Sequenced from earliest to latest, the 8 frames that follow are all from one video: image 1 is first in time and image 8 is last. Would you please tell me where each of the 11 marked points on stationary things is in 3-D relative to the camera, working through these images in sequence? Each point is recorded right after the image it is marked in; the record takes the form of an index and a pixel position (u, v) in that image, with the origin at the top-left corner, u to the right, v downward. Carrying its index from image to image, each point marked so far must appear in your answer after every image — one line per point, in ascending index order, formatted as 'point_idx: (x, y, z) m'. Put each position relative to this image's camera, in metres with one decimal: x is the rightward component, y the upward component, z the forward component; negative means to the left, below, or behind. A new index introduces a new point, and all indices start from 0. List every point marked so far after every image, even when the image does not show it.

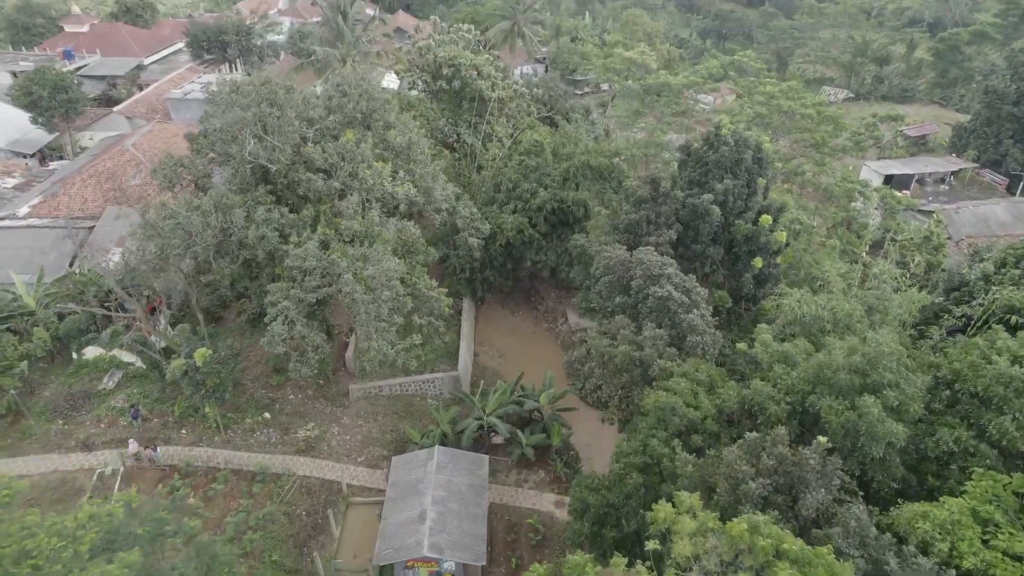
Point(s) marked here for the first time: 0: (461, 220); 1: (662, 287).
0: (-1.2, +1.5, +14.8) m
1: (+2.1, 0.0, +9.4) m
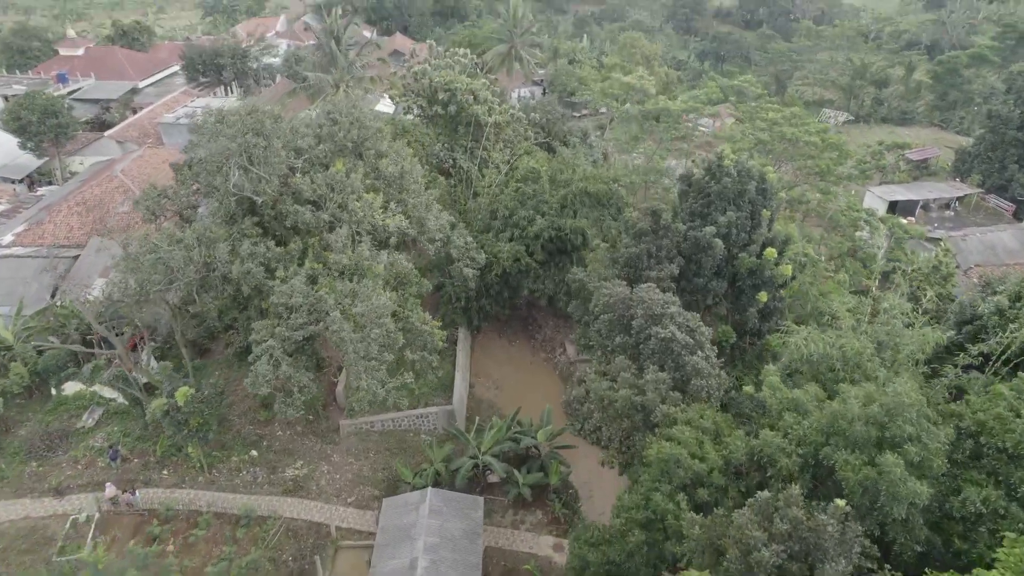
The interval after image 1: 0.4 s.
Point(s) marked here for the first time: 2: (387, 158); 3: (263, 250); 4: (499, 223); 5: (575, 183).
0: (-1.2, +0.8, +14.4) m
1: (+2.1, -0.5, +9.0) m
2: (-2.4, +2.5, +12.7) m
3: (-4.0, +0.6, +10.5) m
4: (-0.3, +1.6, +16.7) m
5: (+1.6, +2.7, +16.7) m
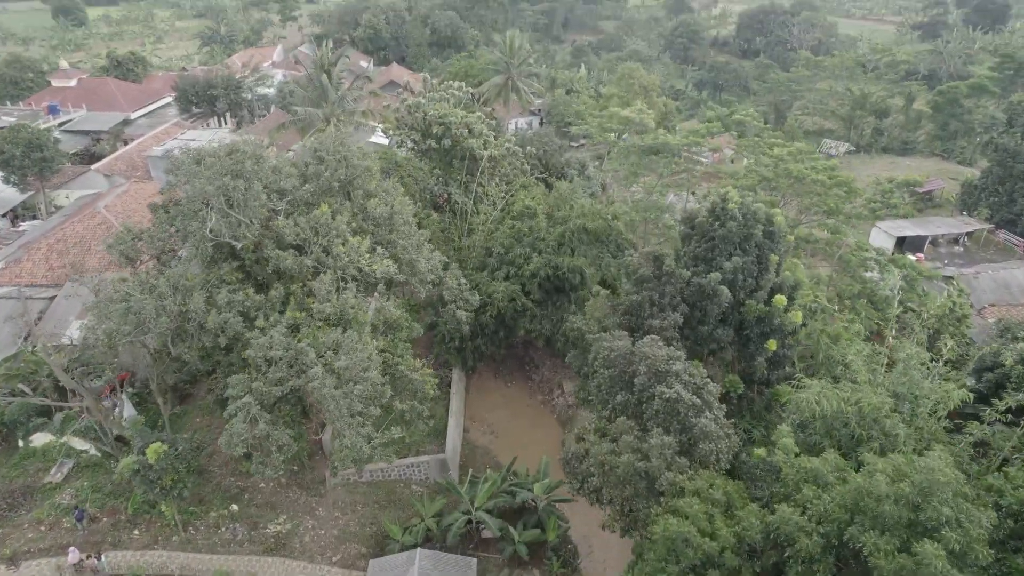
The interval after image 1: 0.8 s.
0: (-1.3, -0.1, +13.8) m
1: (+2.0, -1.2, +8.3) m
2: (-2.5, +1.6, +12.1) m
3: (-4.1, -0.1, +9.9) m
4: (-0.4, +0.7, +16.1) m
5: (+1.5, +1.7, +16.2) m
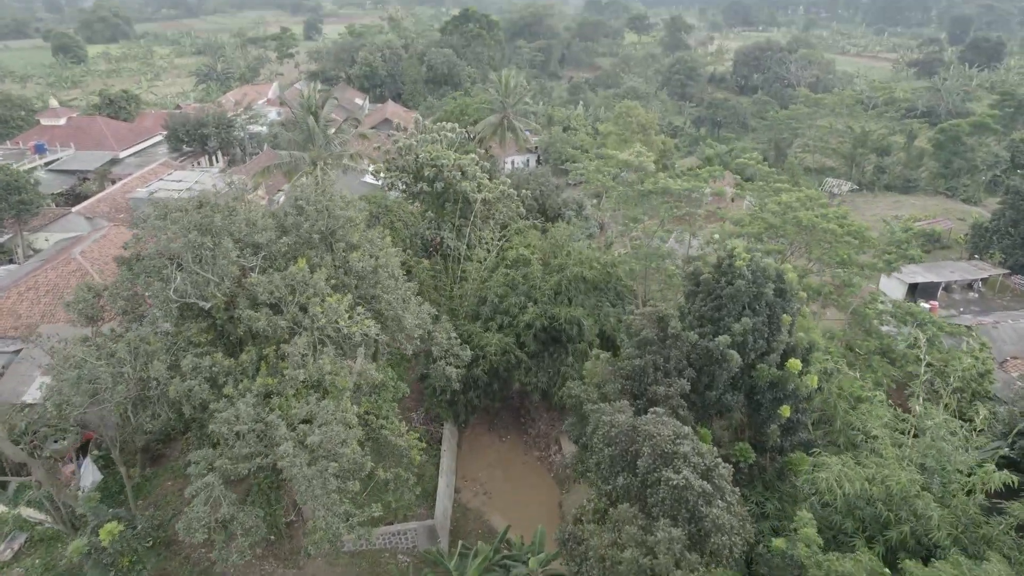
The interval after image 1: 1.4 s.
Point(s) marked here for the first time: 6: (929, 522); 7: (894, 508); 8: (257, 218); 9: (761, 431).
0: (-1.5, -1.1, +13.0) m
1: (+1.9, -2.0, +7.4) m
2: (-2.6, +0.6, +11.4) m
3: (-4.2, -1.0, +9.1) m
4: (-0.6, -0.5, +15.3) m
5: (+1.4, +0.5, +15.4) m
6: (+5.1, -2.9, +8.1) m
7: (+4.8, -2.8, +8.3) m
8: (-4.0, +1.1, +10.4) m
9: (+3.8, -2.2, +9.9) m
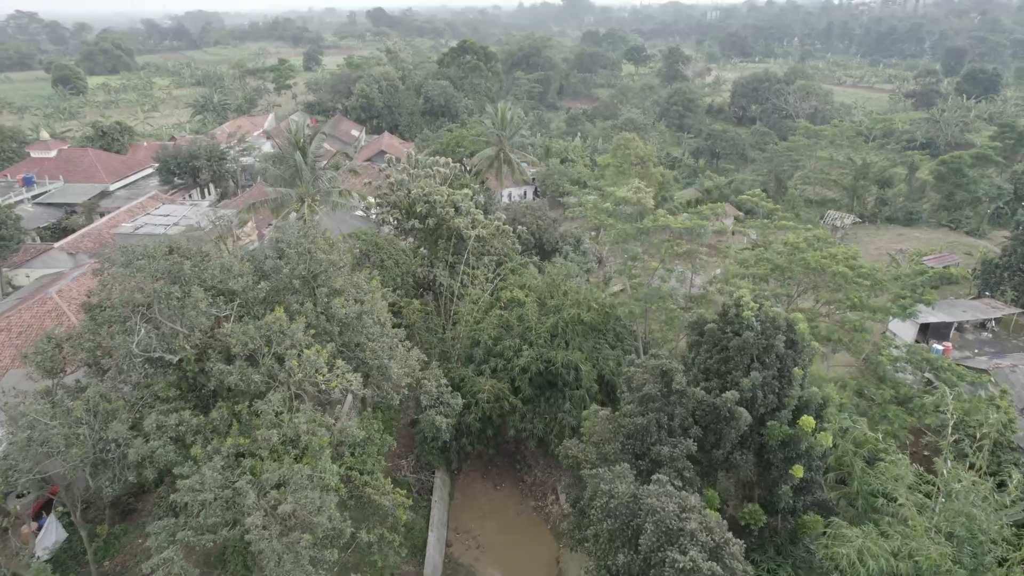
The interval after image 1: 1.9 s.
0: (-1.6, -2.0, +12.3) m
1: (+1.7, -2.7, +6.7) m
2: (-2.8, -0.1, +10.8) m
3: (-4.3, -1.7, +8.4) m
4: (-0.7, -1.5, +14.6) m
5: (+1.2, -0.4, +14.8) m
6: (+5.0, -3.5, +7.3) m
7: (+4.7, -3.4, +7.6) m
8: (-4.1, +0.4, +9.7) m
9: (+3.6, -2.9, +9.2) m
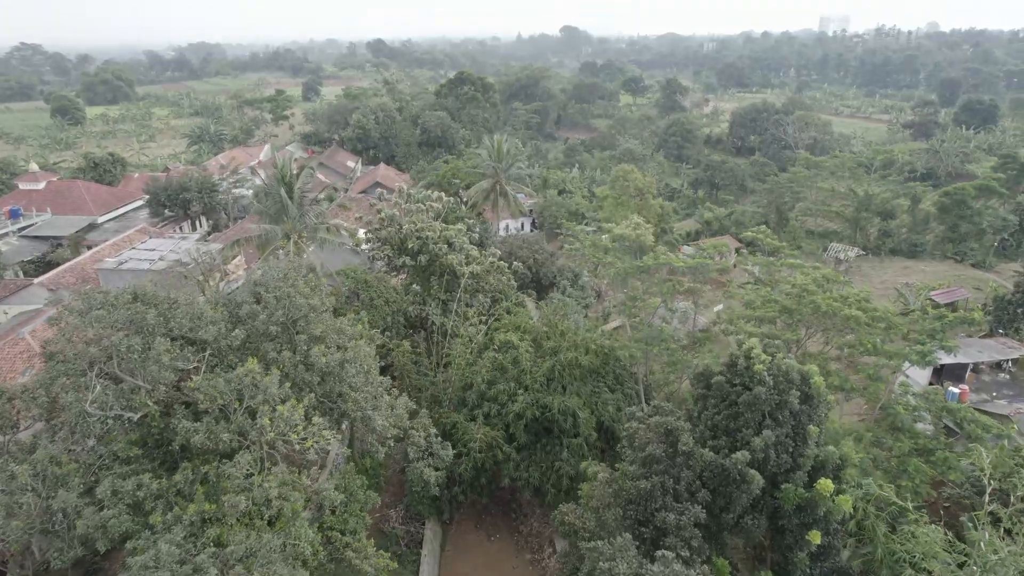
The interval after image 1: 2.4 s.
0: (-1.7, -2.7, +11.5) m
1: (+1.6, -3.2, +5.9) m
2: (-2.9, -0.8, +10.1) m
3: (-4.4, -2.3, +7.6) m
4: (-0.8, -2.3, +13.9) m
5: (+1.1, -1.3, +14.1) m
6: (+4.9, -4.1, +6.5) m
7: (+4.6, -4.0, +6.8) m
8: (-4.2, -0.3, +9.1) m
9: (+3.5, -3.5, +8.4) m
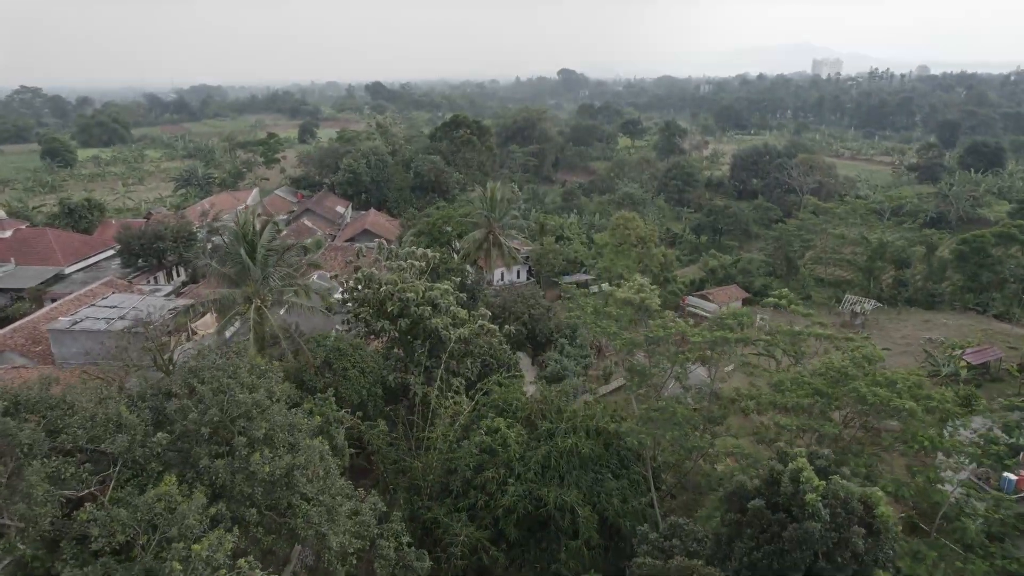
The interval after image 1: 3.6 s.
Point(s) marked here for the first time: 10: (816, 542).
0: (-1.9, -3.9, +9.6) m
1: (+1.5, -4.1, +4.0) m
2: (-3.1, -1.9, +8.3) m
3: (-4.6, -3.3, +5.7) m
4: (-1.0, -3.7, +12.0) m
5: (+0.9, -2.7, +12.3) m
6: (+4.7, -5.0, +4.5) m
7: (+4.4, -4.9, +4.8) m
8: (-4.4, -1.4, +7.3) m
9: (+3.4, -4.5, +6.5) m
10: (+2.9, -2.4, +6.3) m
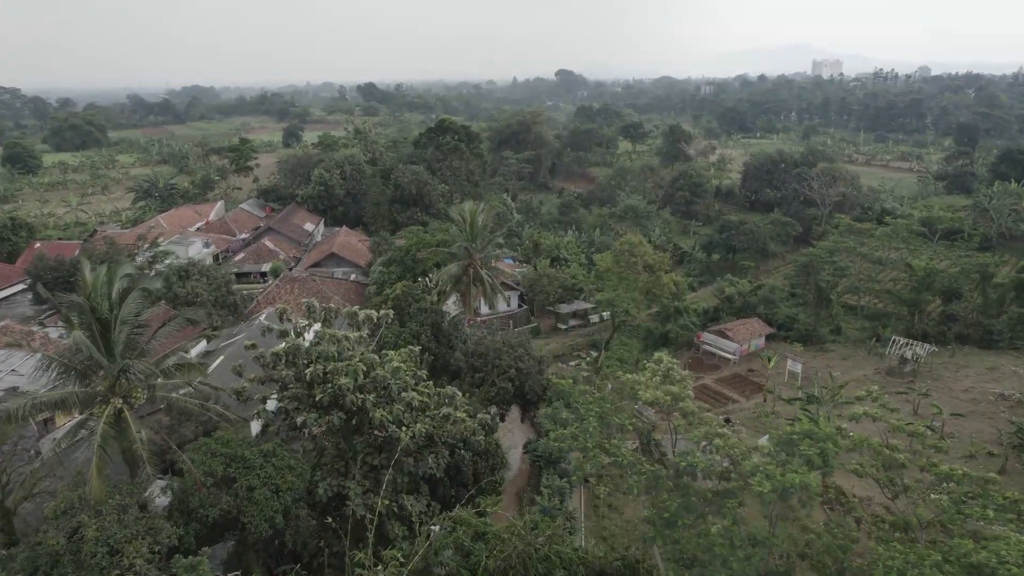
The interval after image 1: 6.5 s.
0: (-2.3, -5.2, +5.7) m
1: (+1.1, -5.4, +0.1) m
2: (-3.5, -3.2, +4.3) m
3: (-5.0, -4.6, +1.8) m
4: (-1.4, -4.9, +8.1) m
5: (+0.5, -4.0, +8.3) m
6: (+4.3, -6.2, +0.6) m
7: (+4.0, -6.2, +0.9) m
8: (-4.8, -2.7, +3.4) m
9: (+3.0, -5.8, +2.6) m
10: (+2.5, -3.7, +2.4) m
